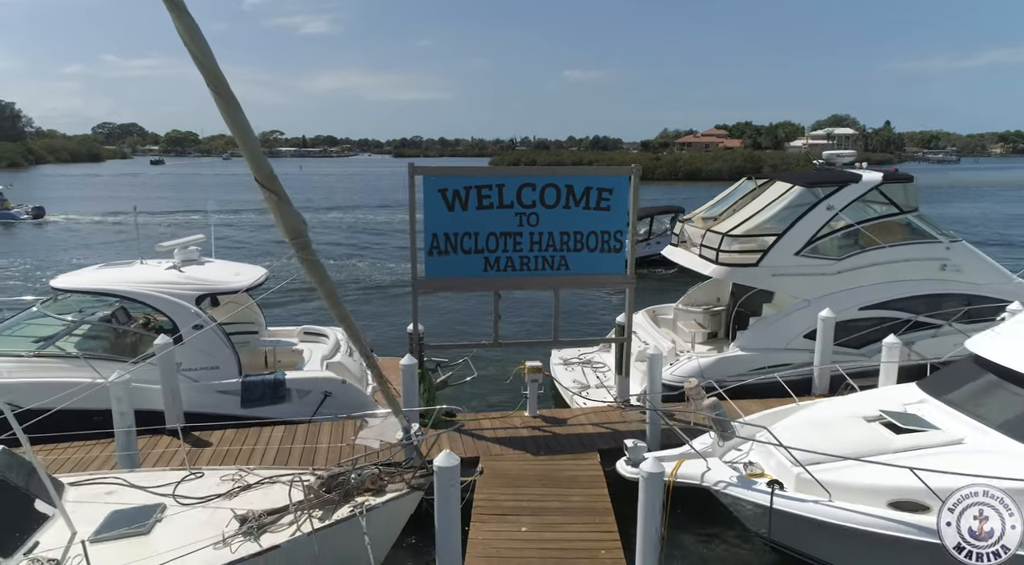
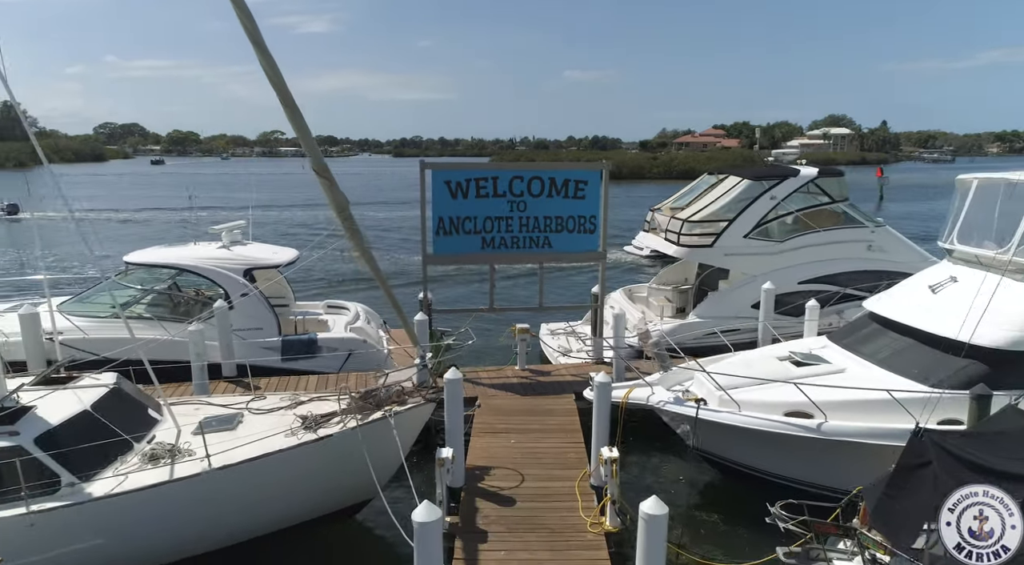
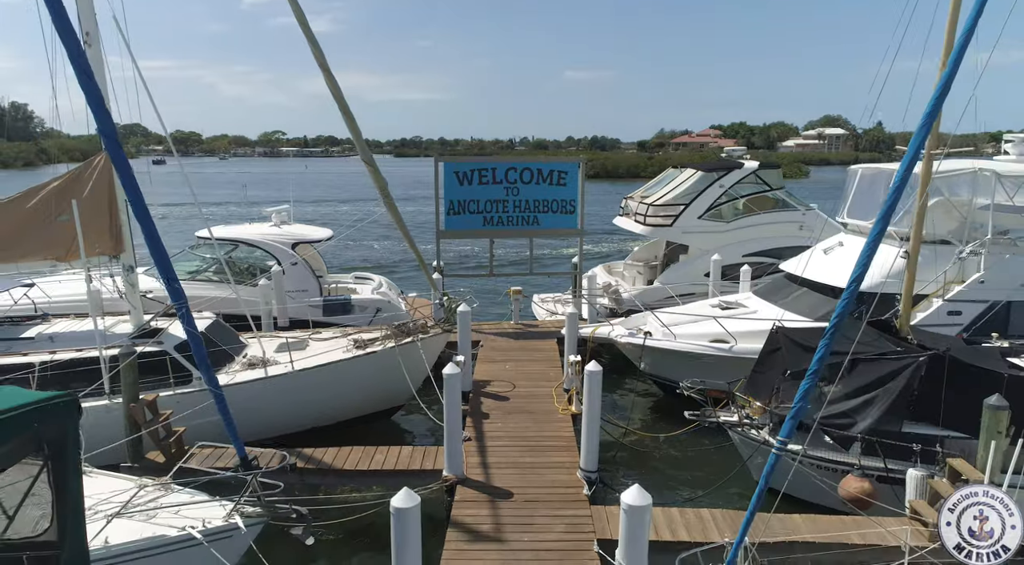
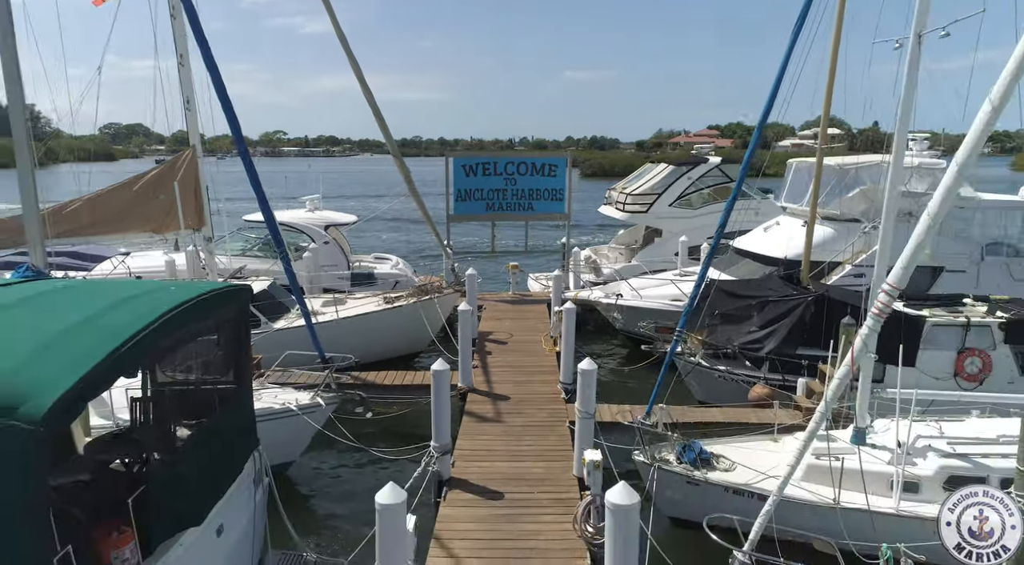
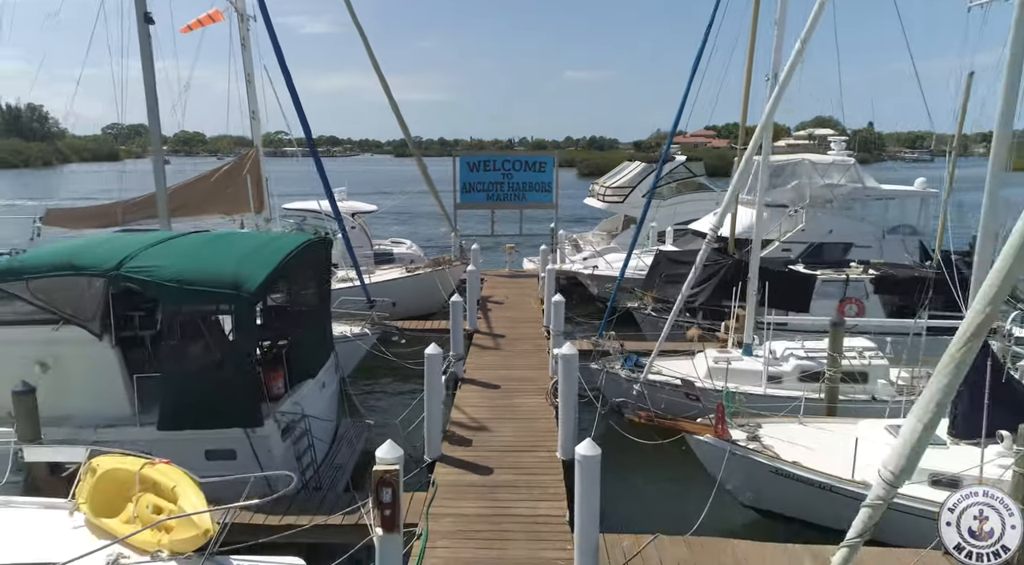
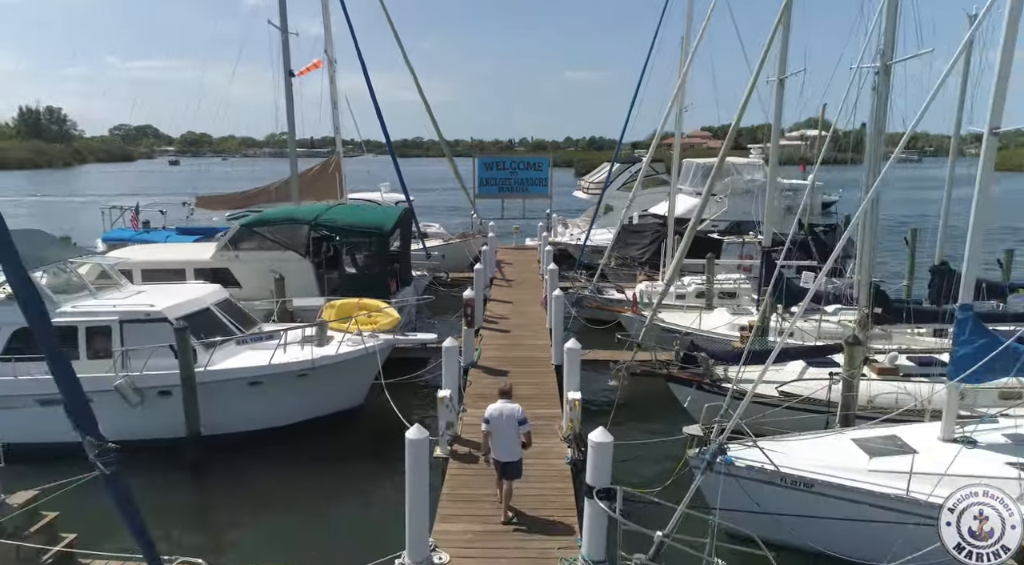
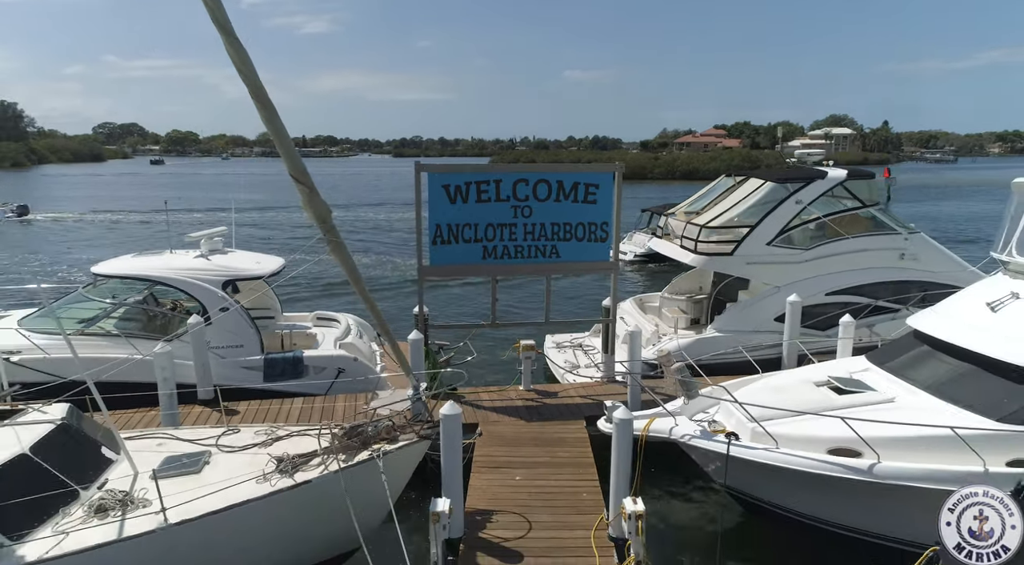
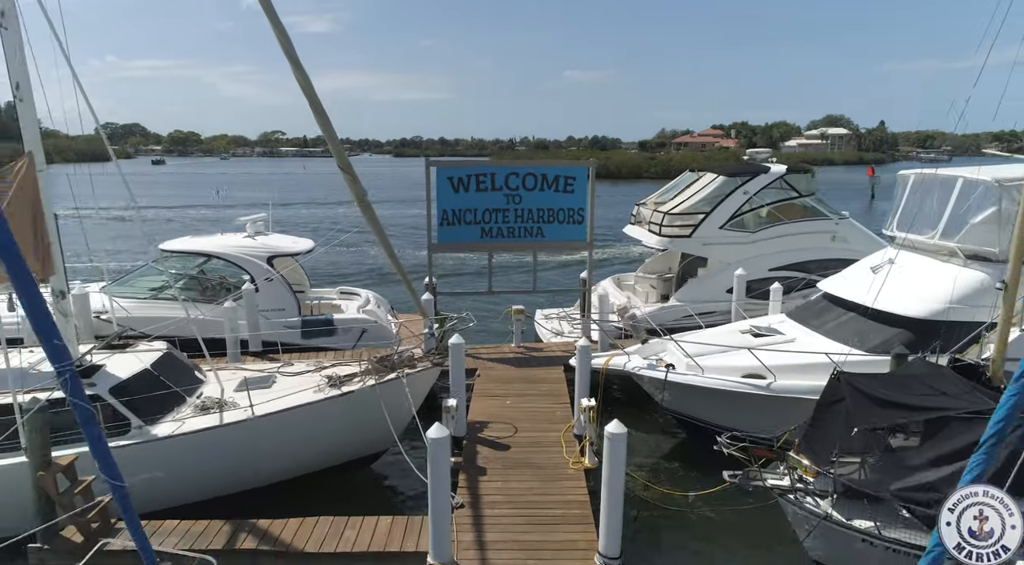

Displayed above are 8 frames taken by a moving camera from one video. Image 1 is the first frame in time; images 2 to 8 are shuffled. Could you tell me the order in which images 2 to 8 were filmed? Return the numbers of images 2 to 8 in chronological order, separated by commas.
7, 2, 8, 3, 4, 5, 6
